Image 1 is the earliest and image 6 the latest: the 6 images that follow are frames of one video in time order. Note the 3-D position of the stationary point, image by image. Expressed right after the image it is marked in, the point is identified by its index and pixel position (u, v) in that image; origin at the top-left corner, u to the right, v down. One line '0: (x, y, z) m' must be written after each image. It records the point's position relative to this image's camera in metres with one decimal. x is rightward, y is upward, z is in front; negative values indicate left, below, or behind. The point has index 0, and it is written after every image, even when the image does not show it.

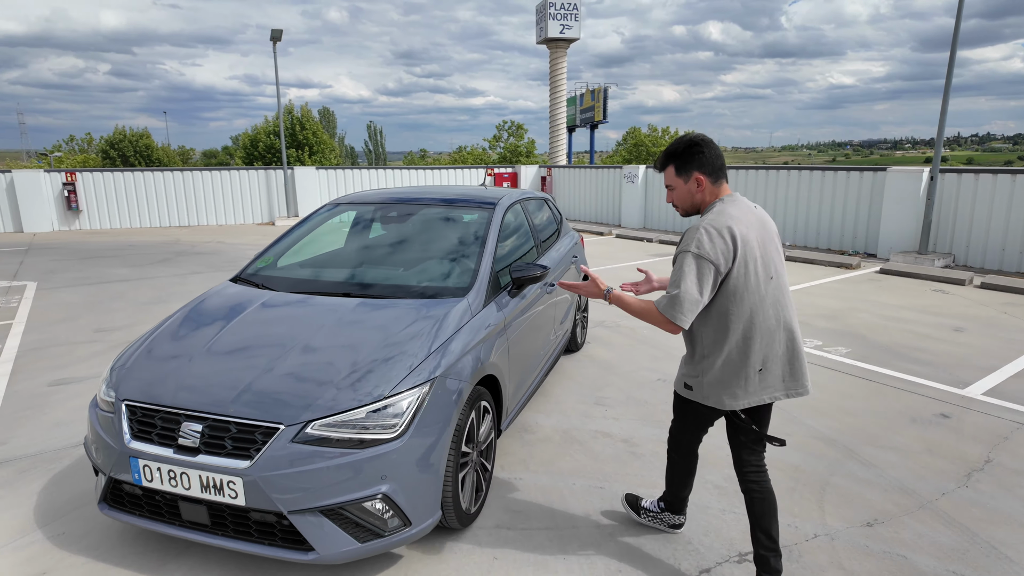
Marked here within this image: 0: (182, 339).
0: (-1.6, -0.3, +2.8) m
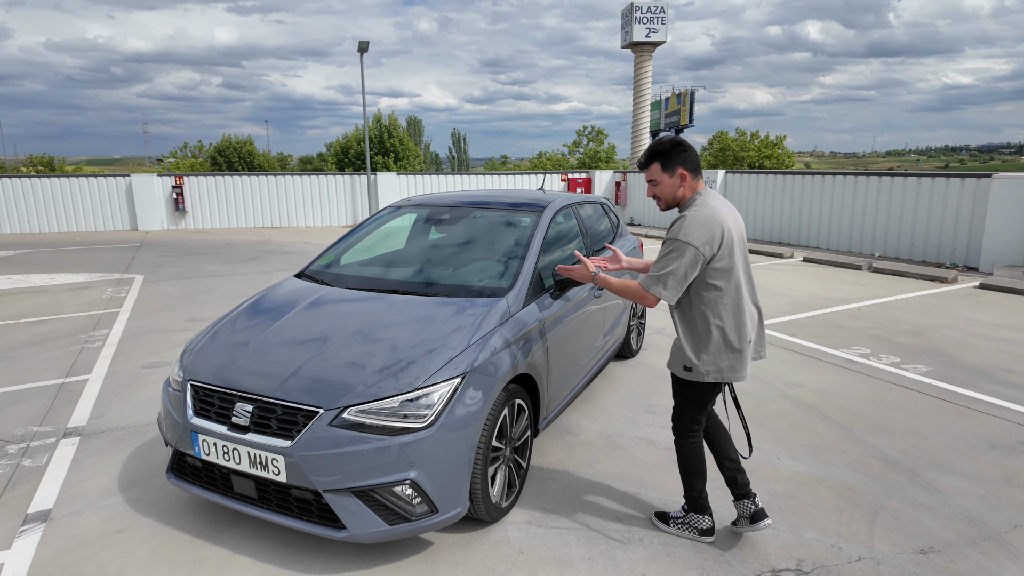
0: (-1.4, -0.2, +3.1) m
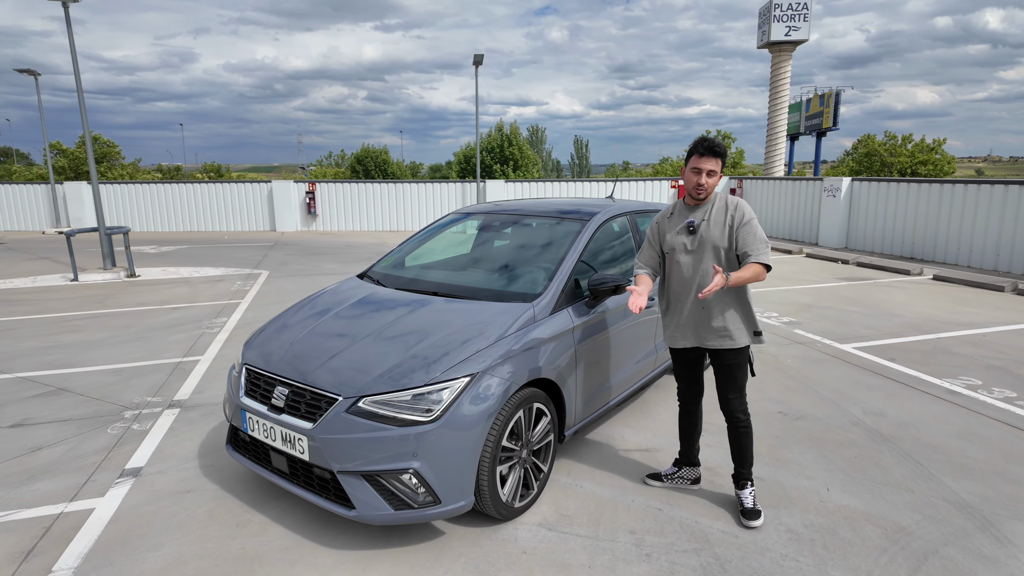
0: (-1.2, -0.2, +3.4) m
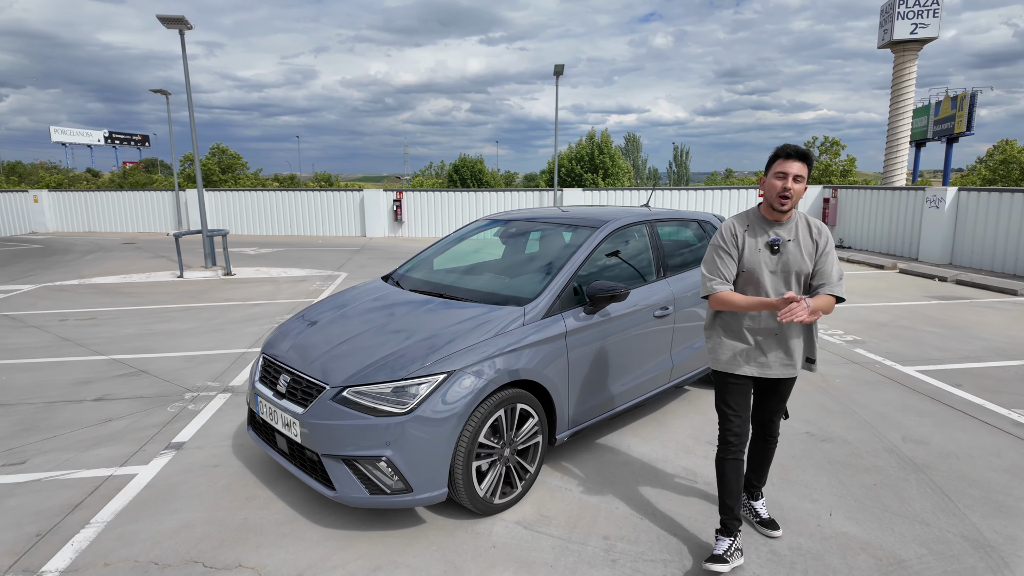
0: (-1.2, -0.2, +3.7) m
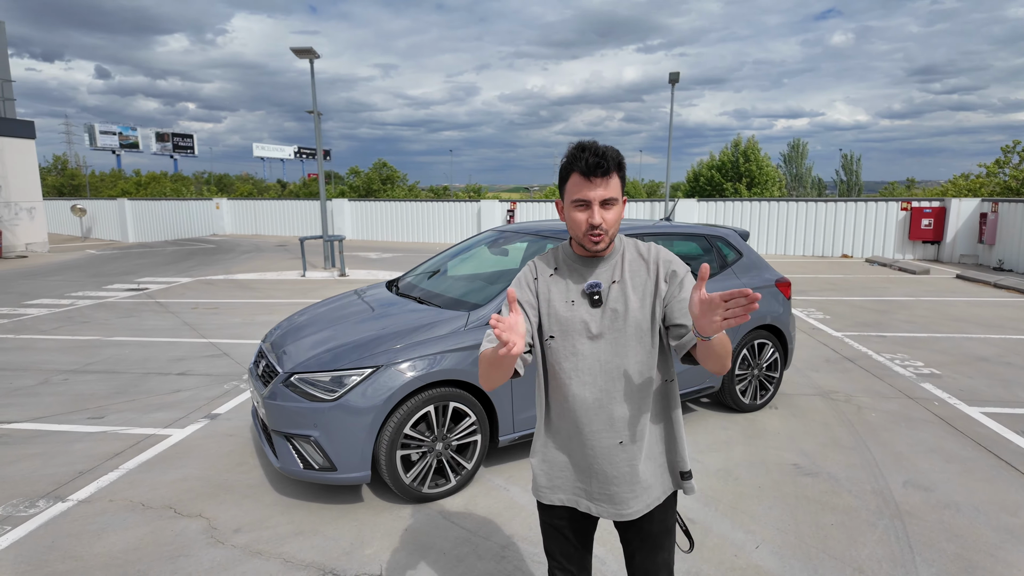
0: (-1.4, -0.2, +4.2) m
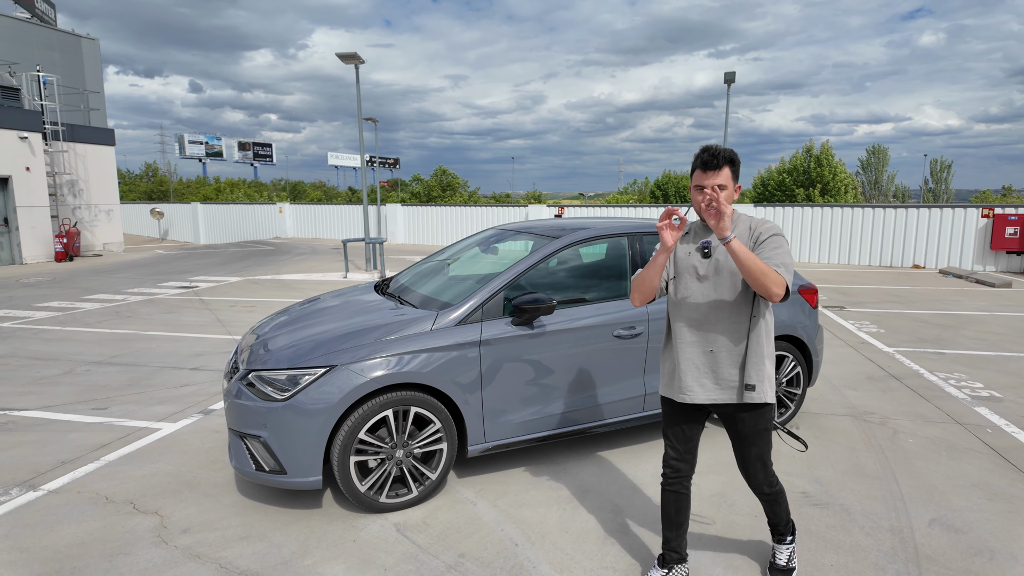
0: (-1.5, -0.2, +4.1) m
